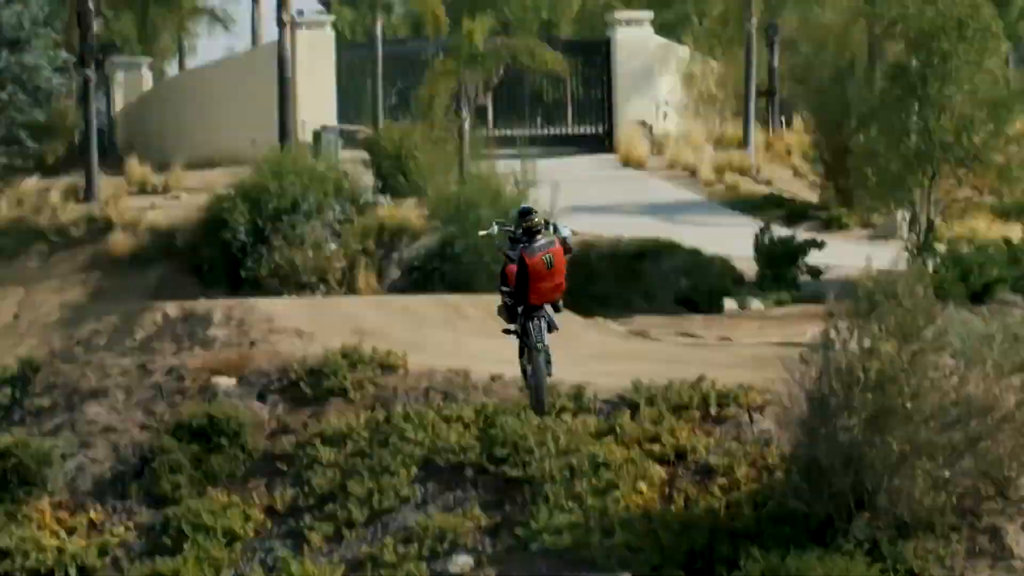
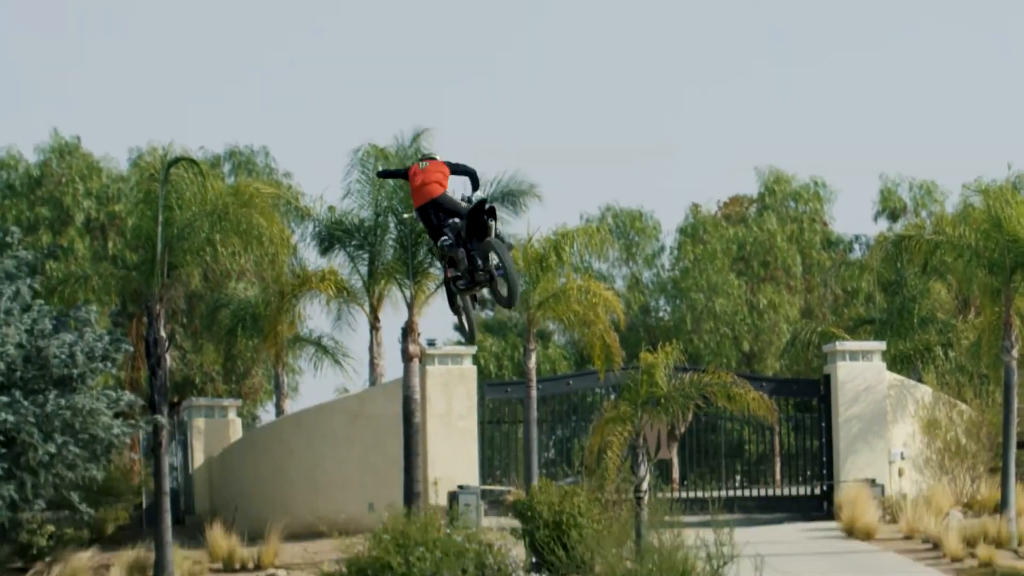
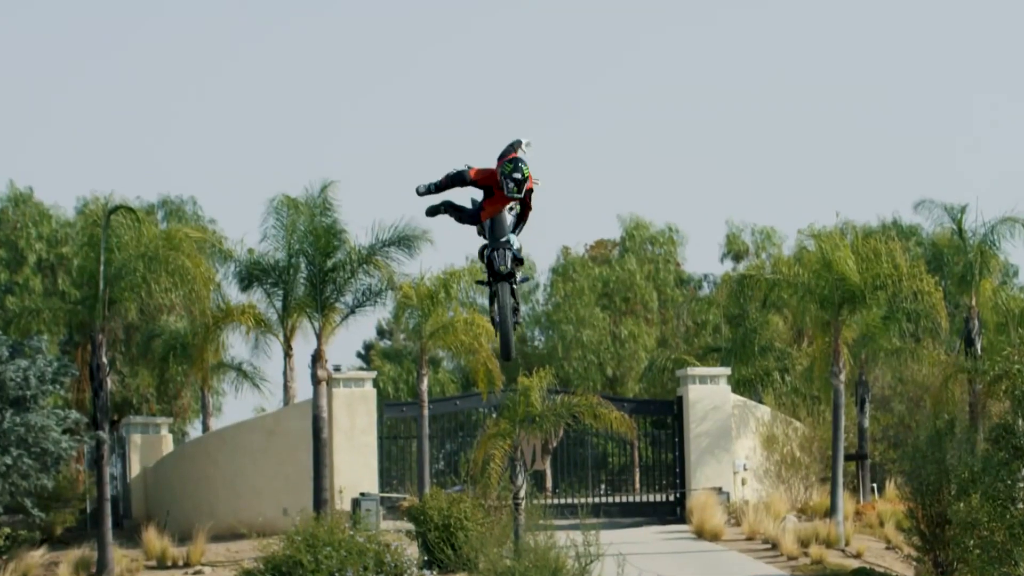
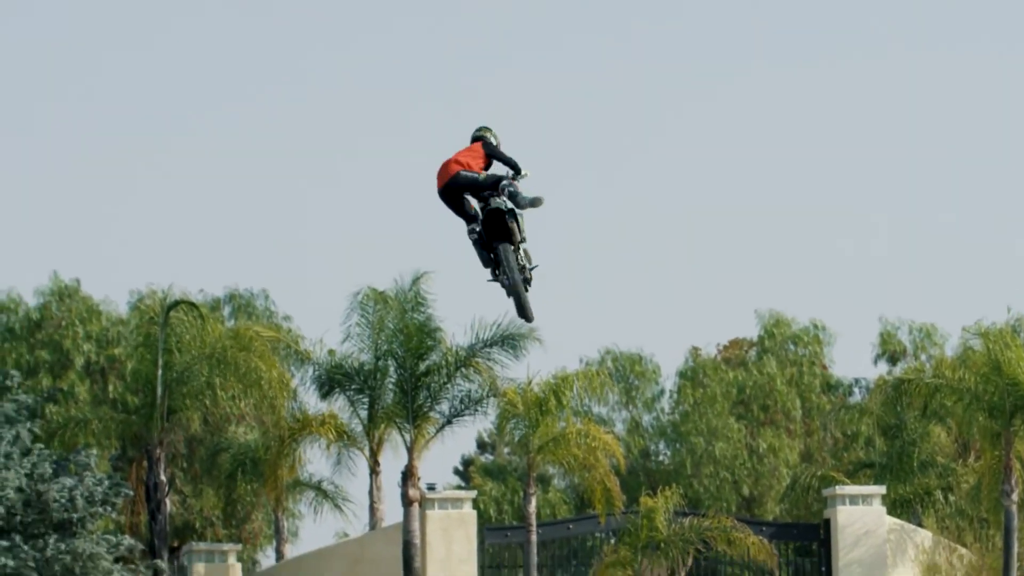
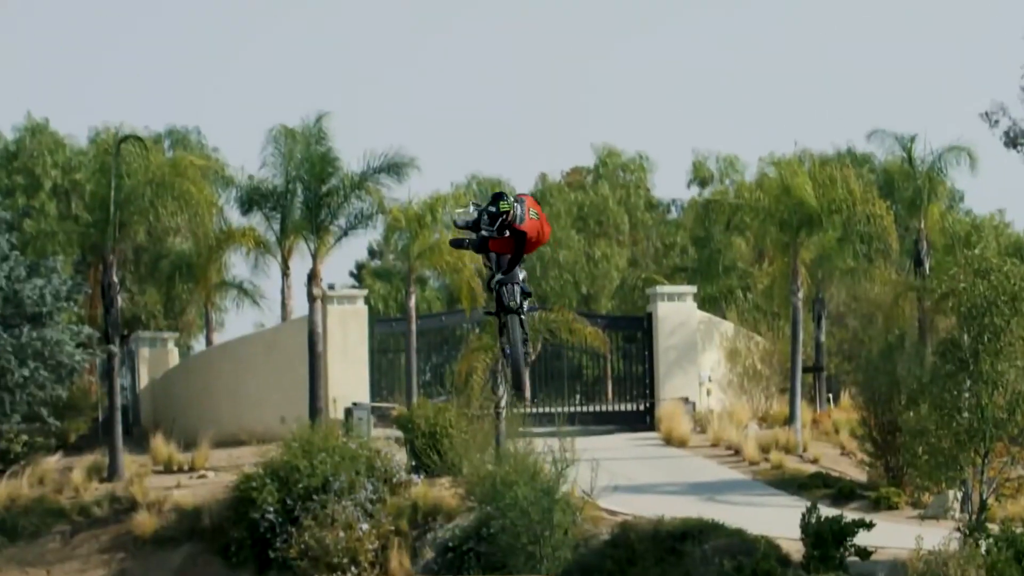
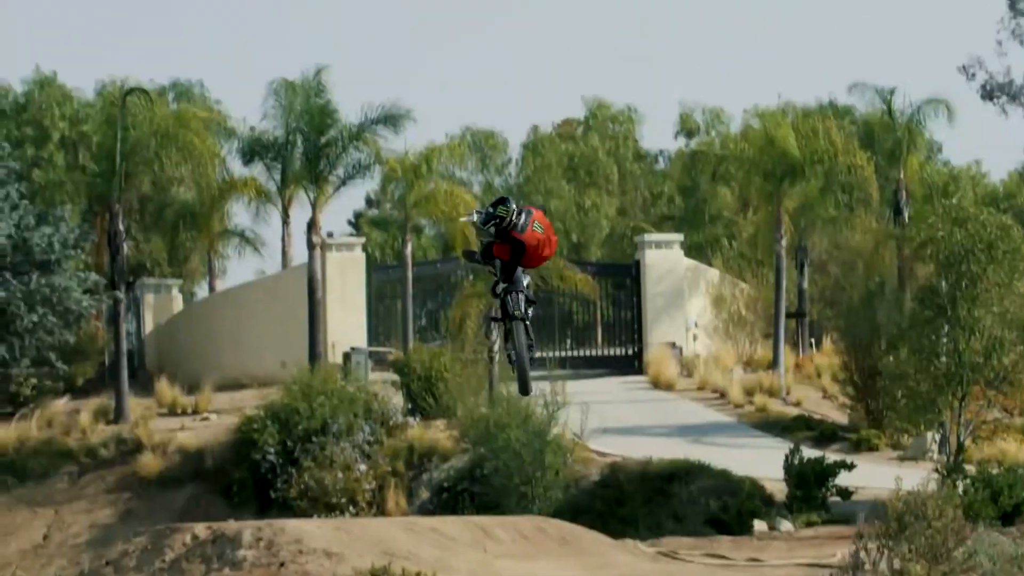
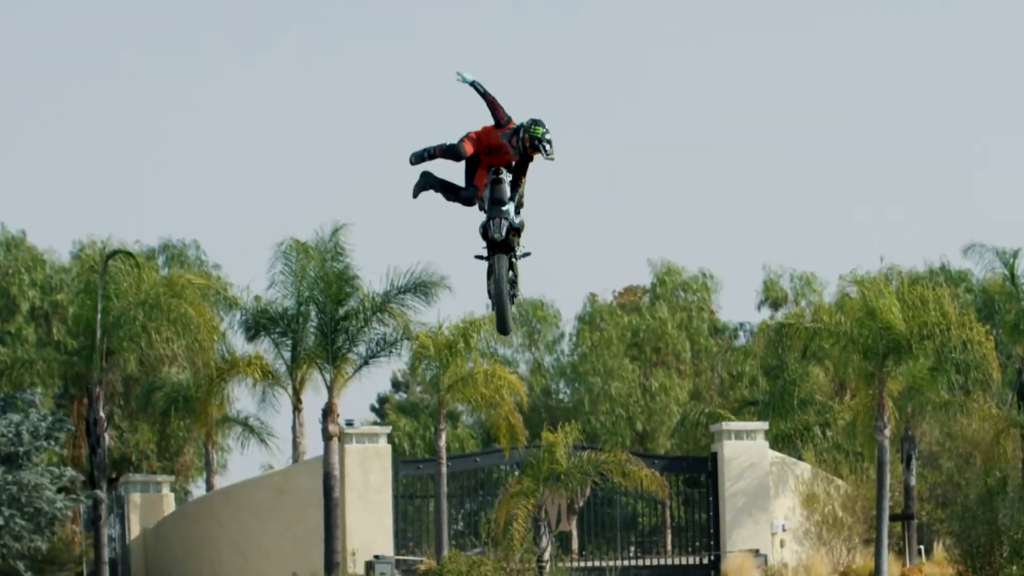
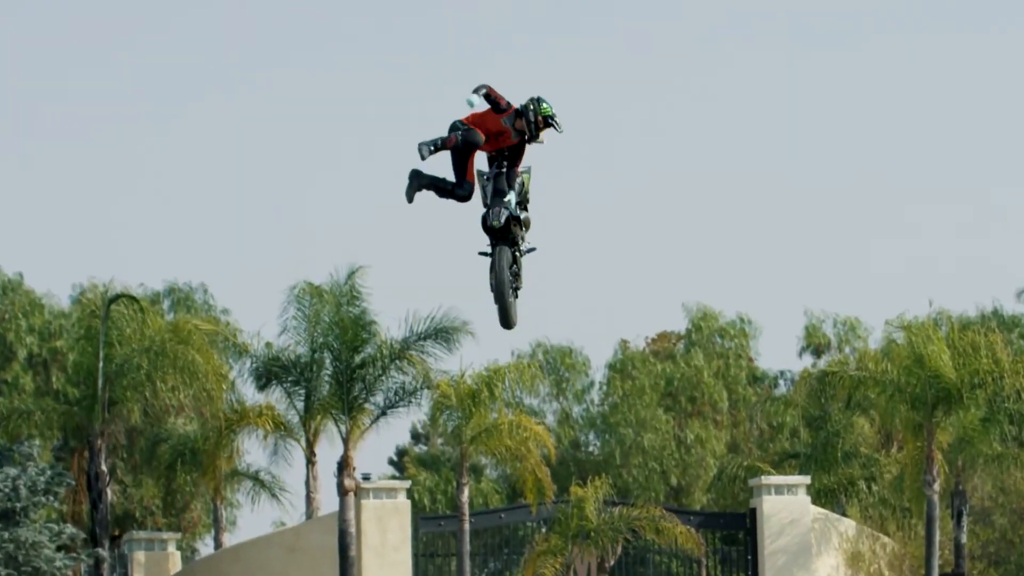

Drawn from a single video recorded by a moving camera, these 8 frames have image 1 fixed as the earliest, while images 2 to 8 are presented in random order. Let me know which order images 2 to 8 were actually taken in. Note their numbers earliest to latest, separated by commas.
6, 5, 3, 7, 8, 4, 2
